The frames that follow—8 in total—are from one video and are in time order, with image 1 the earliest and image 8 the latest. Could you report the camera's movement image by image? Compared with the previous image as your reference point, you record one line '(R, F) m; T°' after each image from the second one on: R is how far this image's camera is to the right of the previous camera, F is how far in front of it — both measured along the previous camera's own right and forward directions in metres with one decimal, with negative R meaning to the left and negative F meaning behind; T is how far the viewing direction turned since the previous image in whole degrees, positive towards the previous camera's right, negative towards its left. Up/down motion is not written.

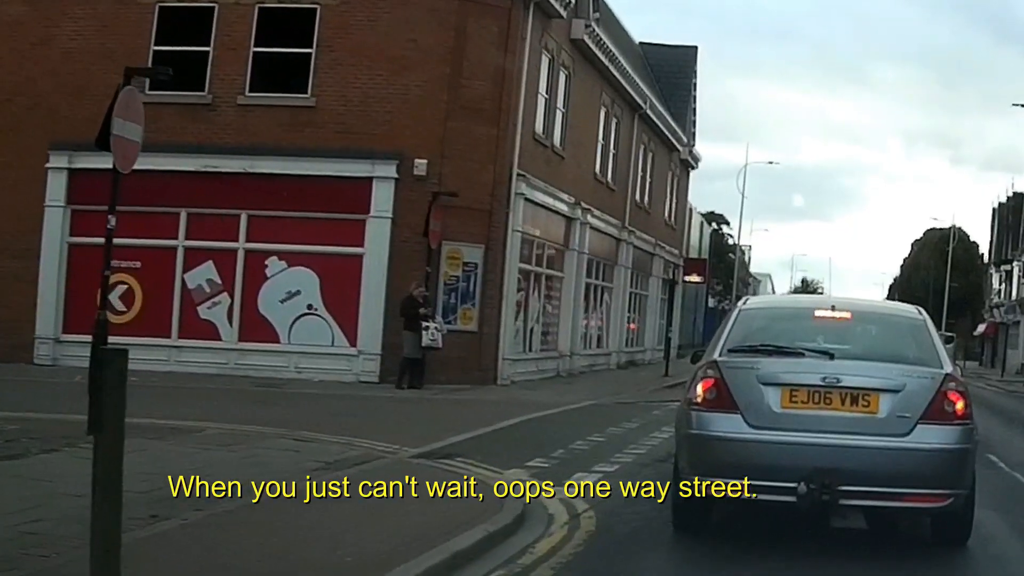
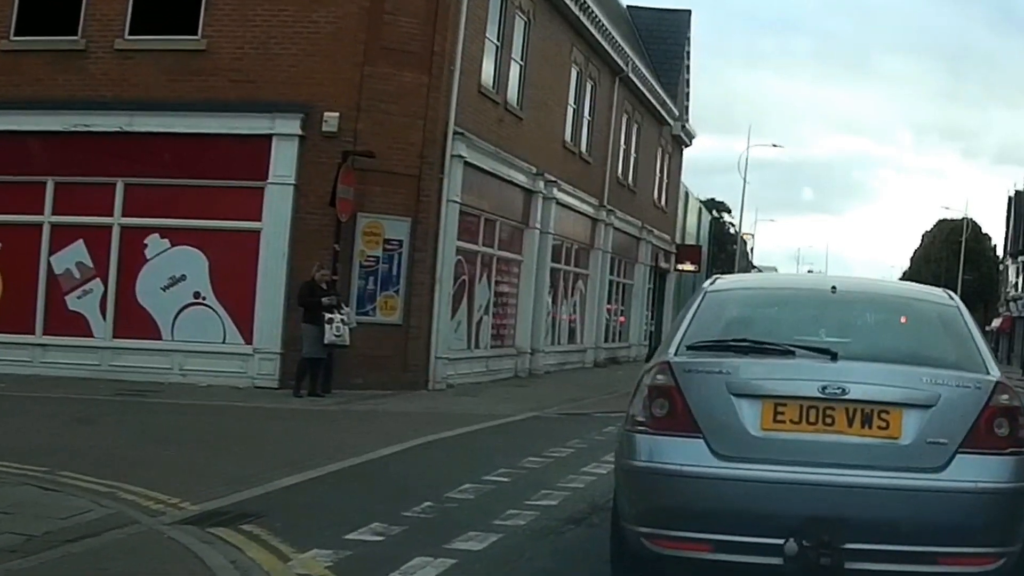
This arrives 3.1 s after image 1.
(+1.1, +4.1) m; 0°
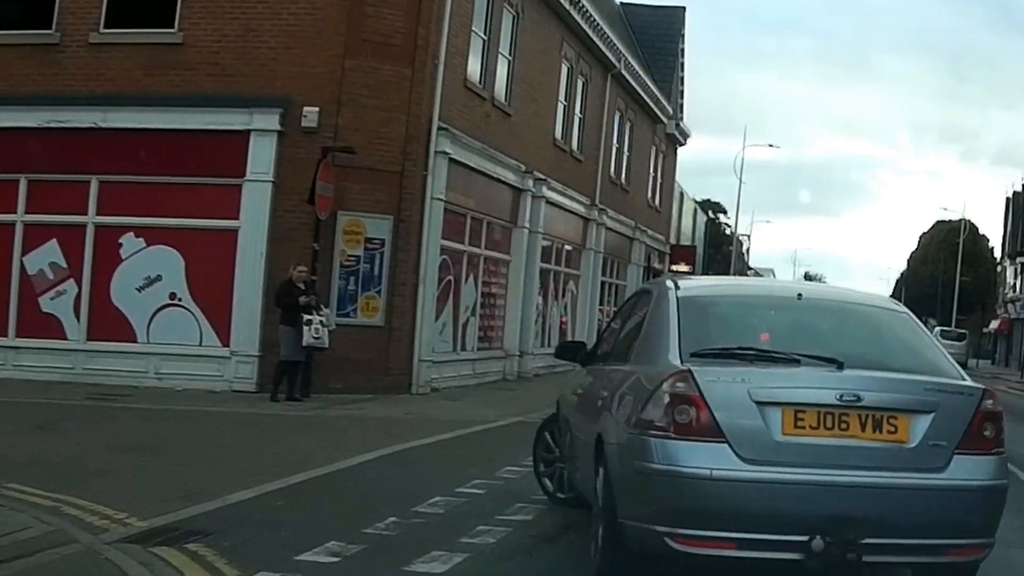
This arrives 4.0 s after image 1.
(+0.2, +0.5) m; 0°
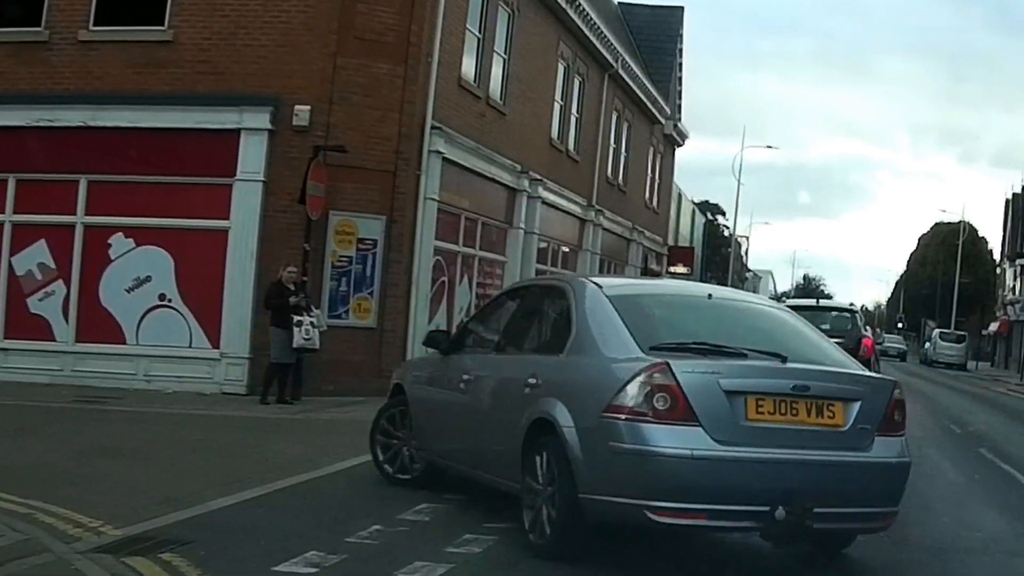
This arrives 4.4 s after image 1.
(+0.1, +0.2) m; 0°
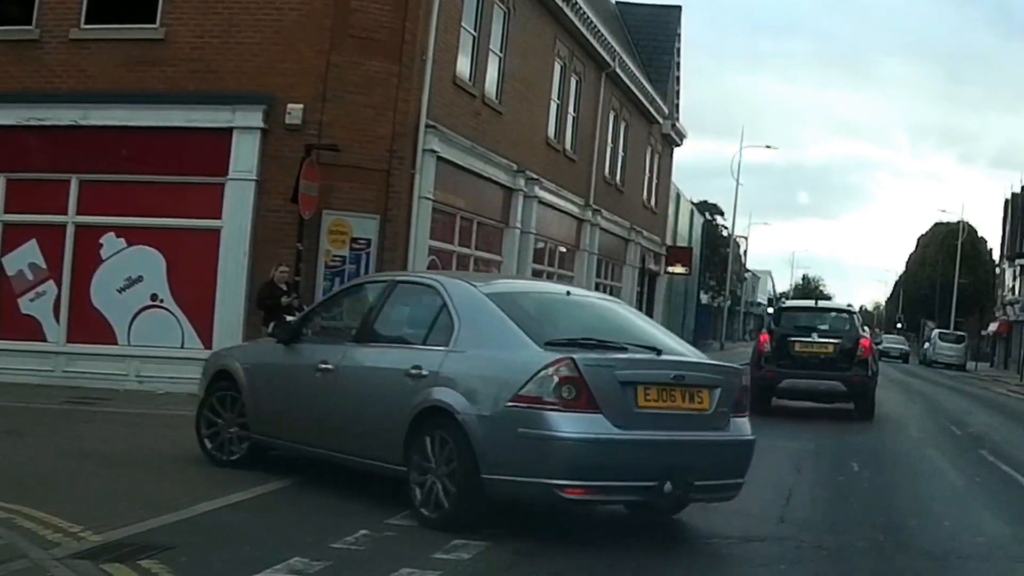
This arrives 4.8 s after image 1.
(0.0, +0.2) m; 0°
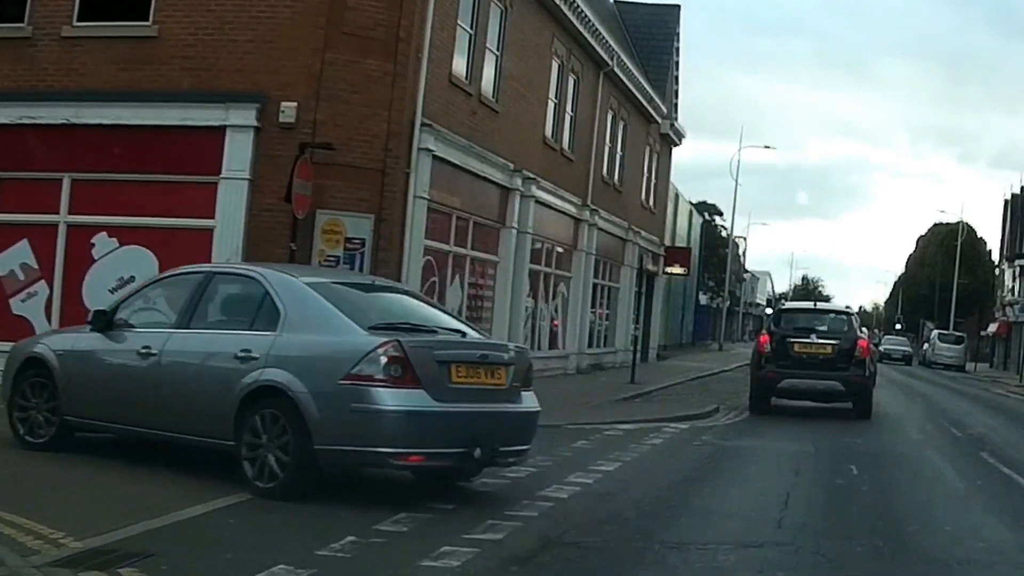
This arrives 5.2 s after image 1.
(0.0, +0.2) m; 0°
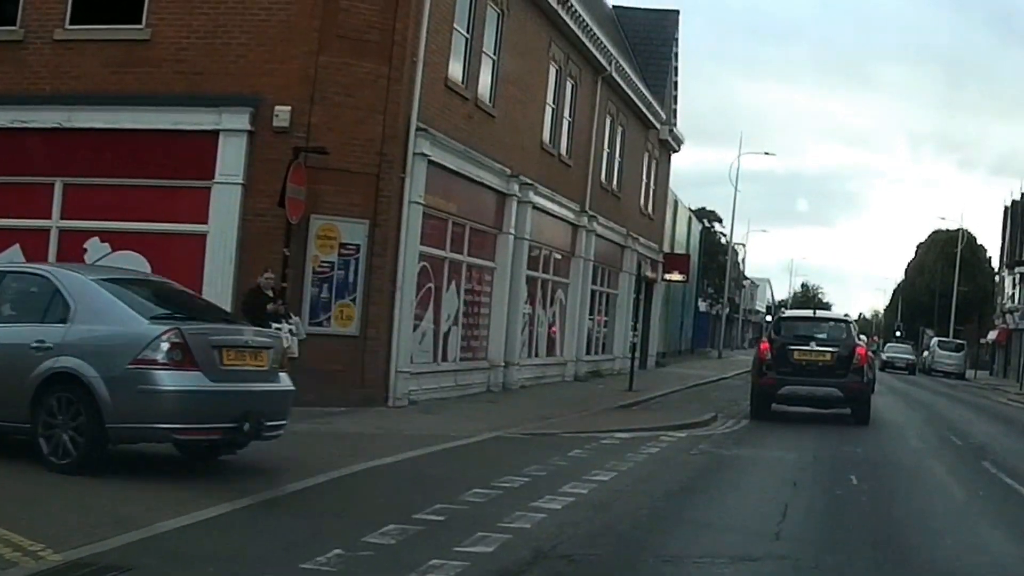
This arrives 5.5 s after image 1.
(0.0, +0.2) m; 0°
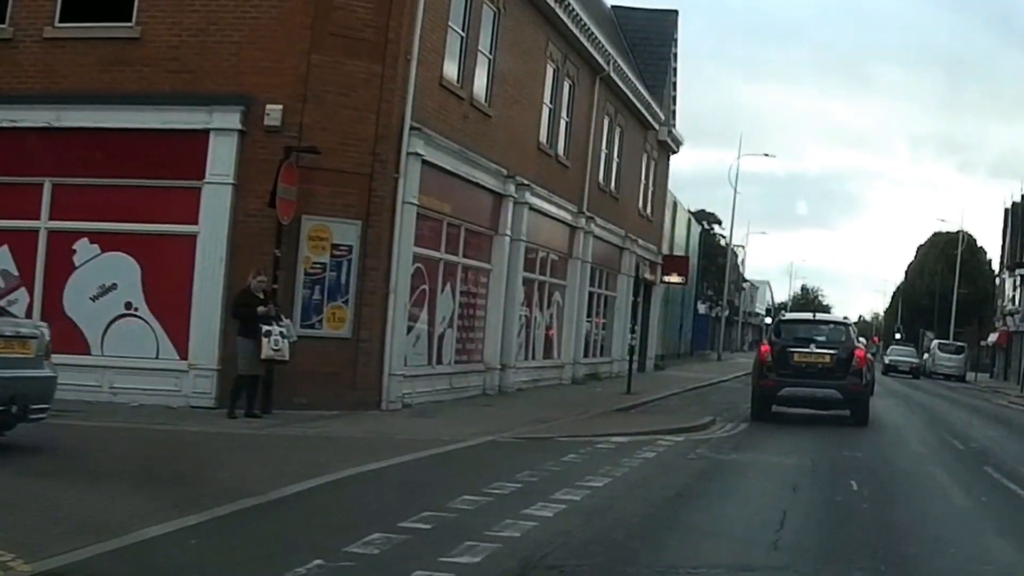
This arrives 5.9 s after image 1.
(+0.1, +0.2) m; 0°
